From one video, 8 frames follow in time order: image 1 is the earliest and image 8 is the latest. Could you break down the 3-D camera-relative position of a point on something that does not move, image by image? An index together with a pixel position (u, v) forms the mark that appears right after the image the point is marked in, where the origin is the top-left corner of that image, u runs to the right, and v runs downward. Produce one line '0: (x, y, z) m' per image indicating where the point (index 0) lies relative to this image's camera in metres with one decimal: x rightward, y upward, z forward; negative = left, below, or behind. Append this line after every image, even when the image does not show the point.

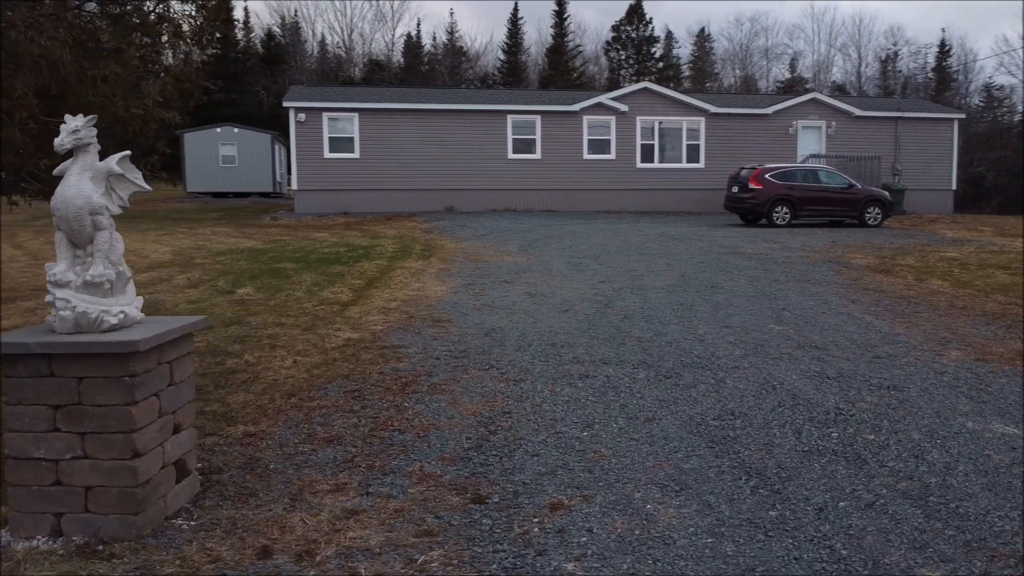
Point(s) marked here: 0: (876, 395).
0: (+2.6, -0.8, +5.7) m
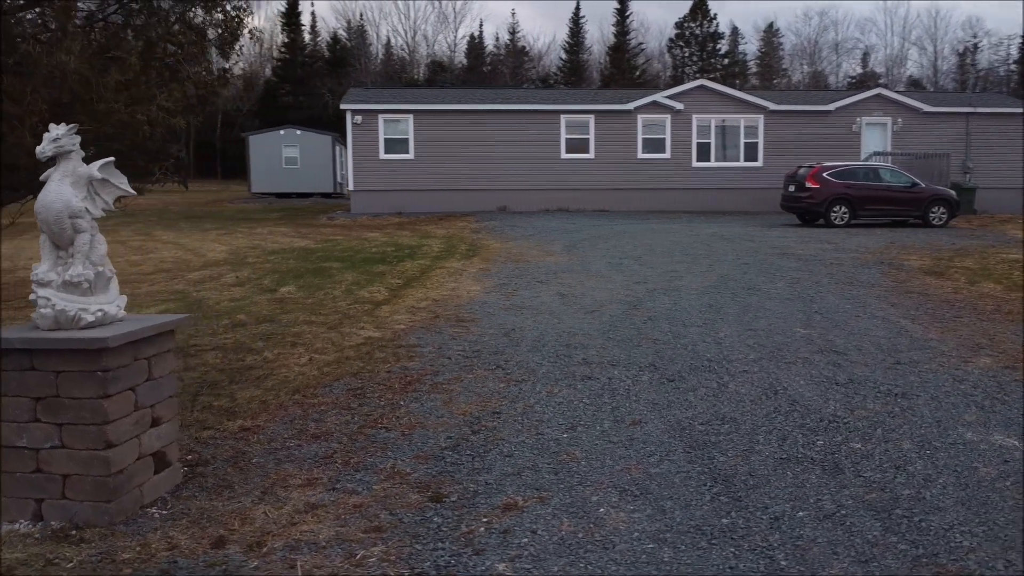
0: (+2.5, -0.8, +5.5) m
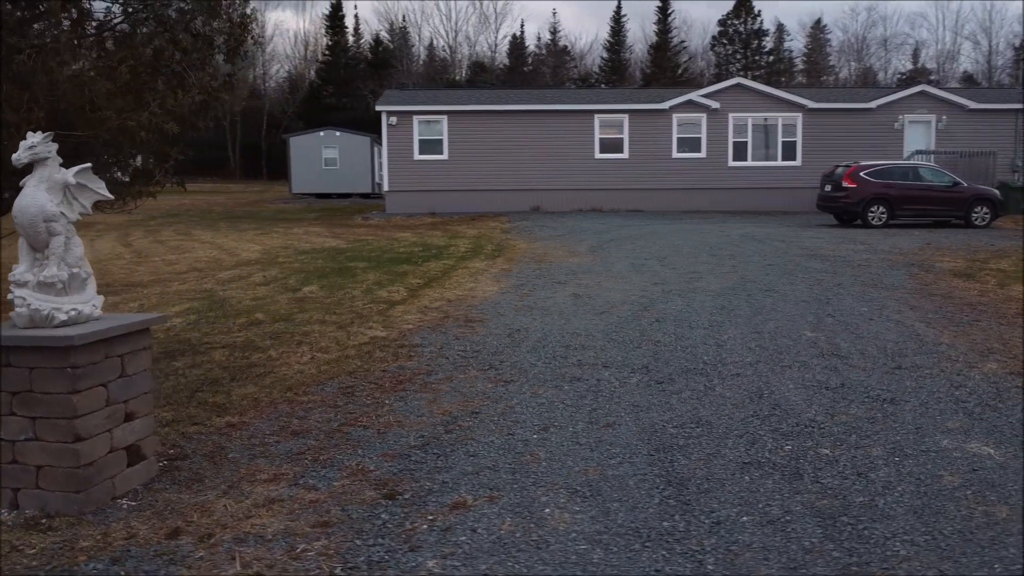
0: (+2.4, -0.8, +5.5) m
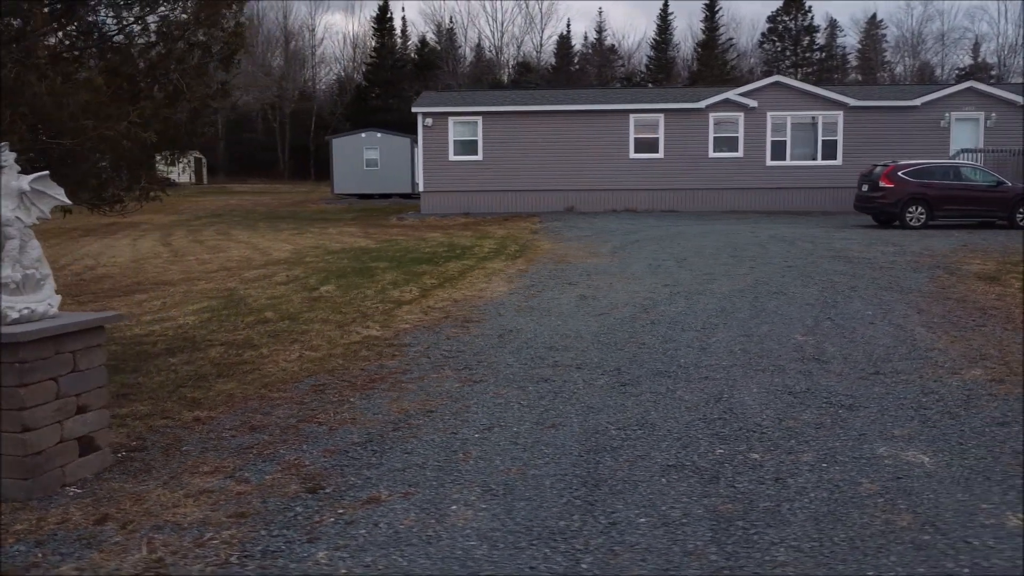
0: (+2.1, -0.9, +5.4) m
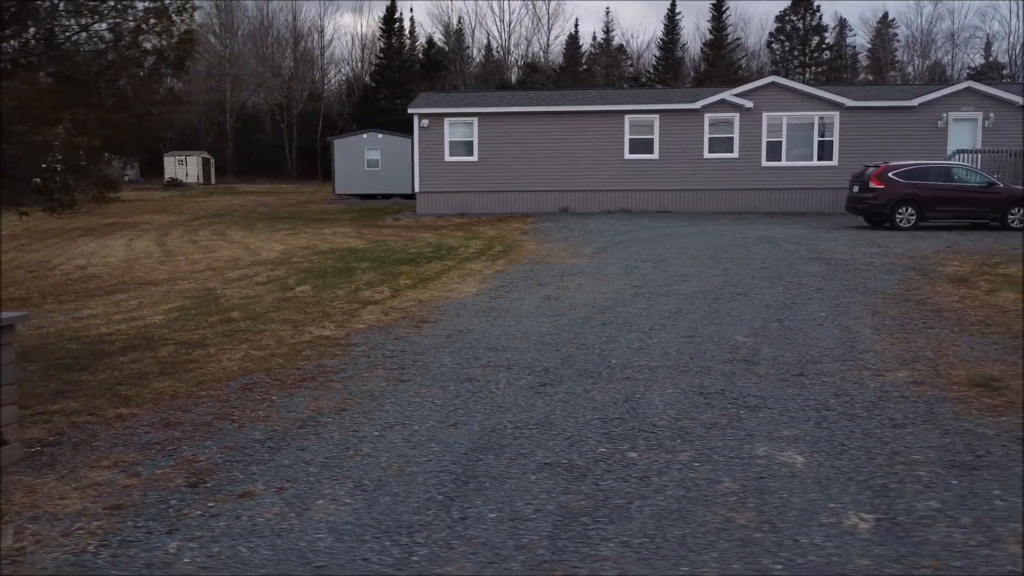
0: (+1.4, -0.9, +5.5) m
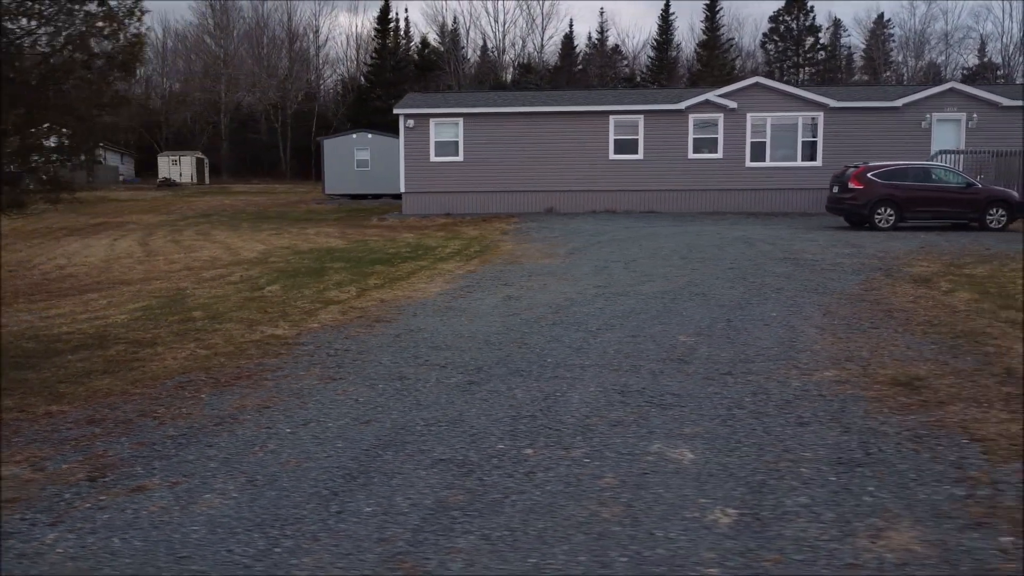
0: (+0.8, -0.9, +5.6) m
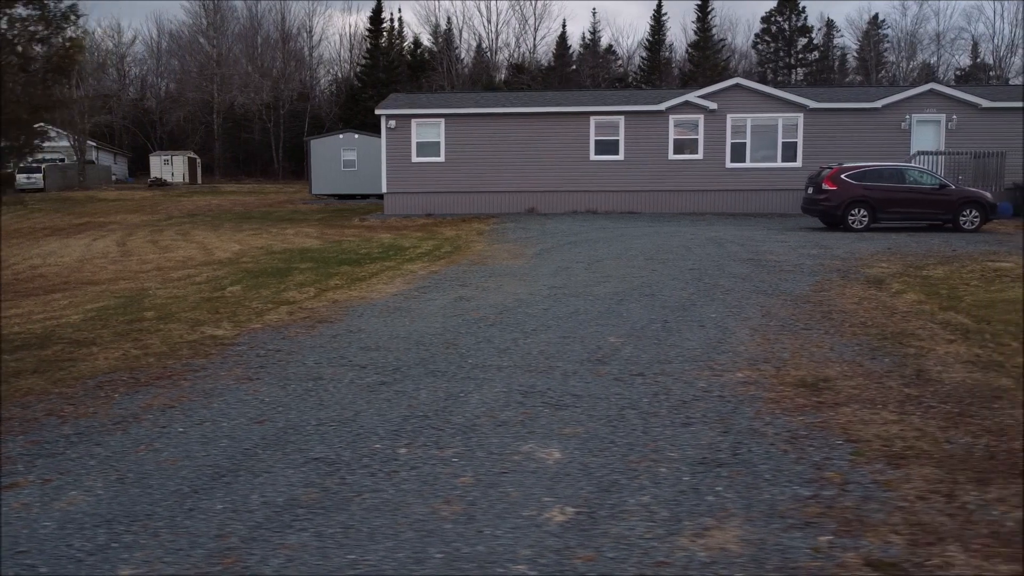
0: (+0.1, -0.9, +5.7) m
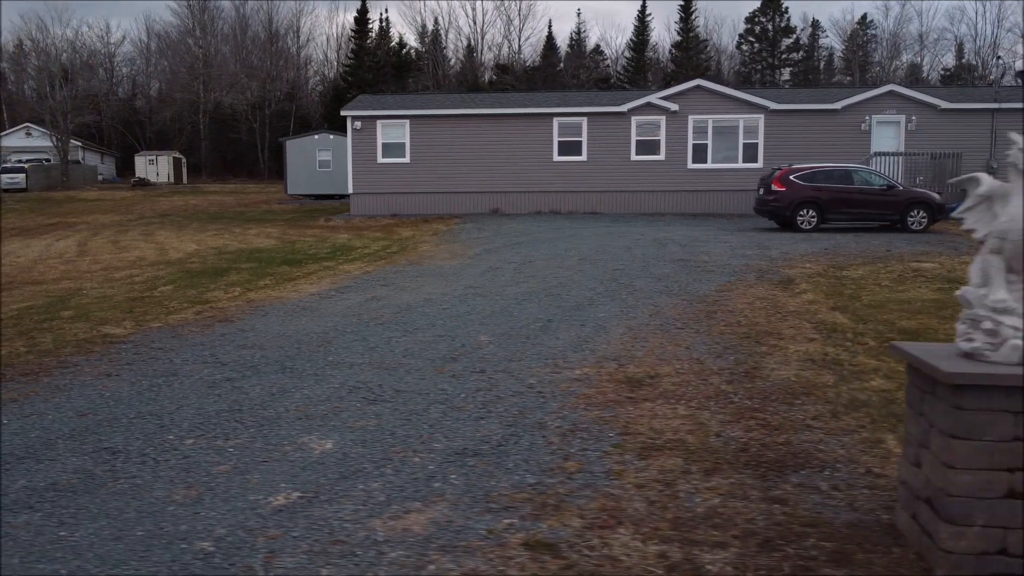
0: (-1.4, -0.9, +6.1) m
